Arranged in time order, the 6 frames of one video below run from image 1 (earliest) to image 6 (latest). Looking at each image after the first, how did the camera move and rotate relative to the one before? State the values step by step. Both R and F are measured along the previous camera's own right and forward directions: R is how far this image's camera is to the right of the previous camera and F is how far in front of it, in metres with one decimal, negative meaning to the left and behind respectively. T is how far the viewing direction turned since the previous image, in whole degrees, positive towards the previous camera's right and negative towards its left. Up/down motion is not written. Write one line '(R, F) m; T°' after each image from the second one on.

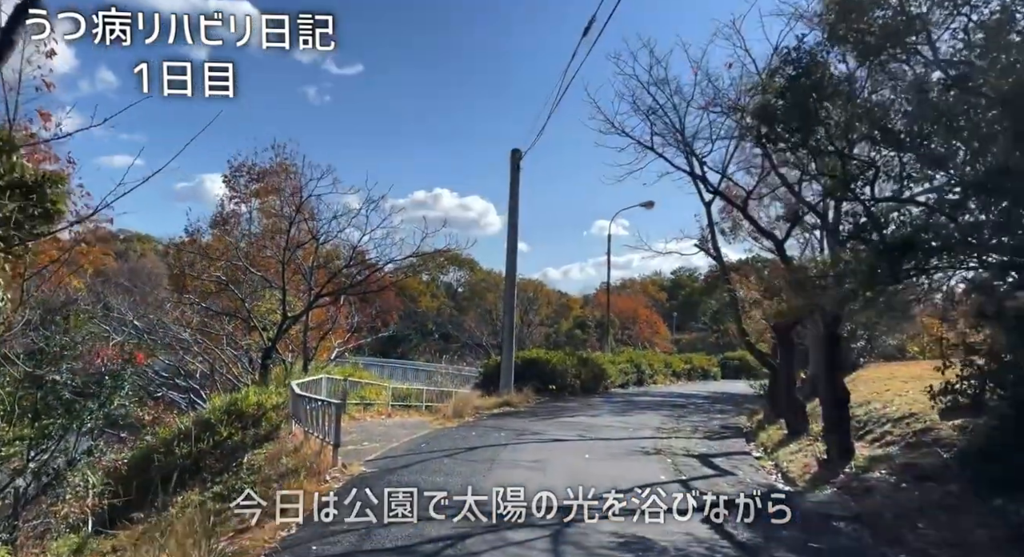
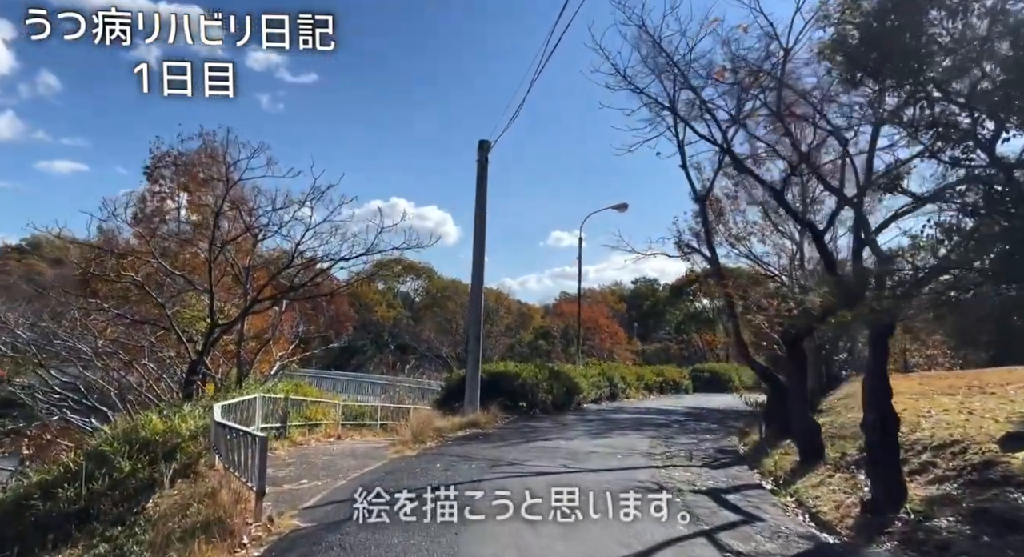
(-0.2, +1.8) m; +3°
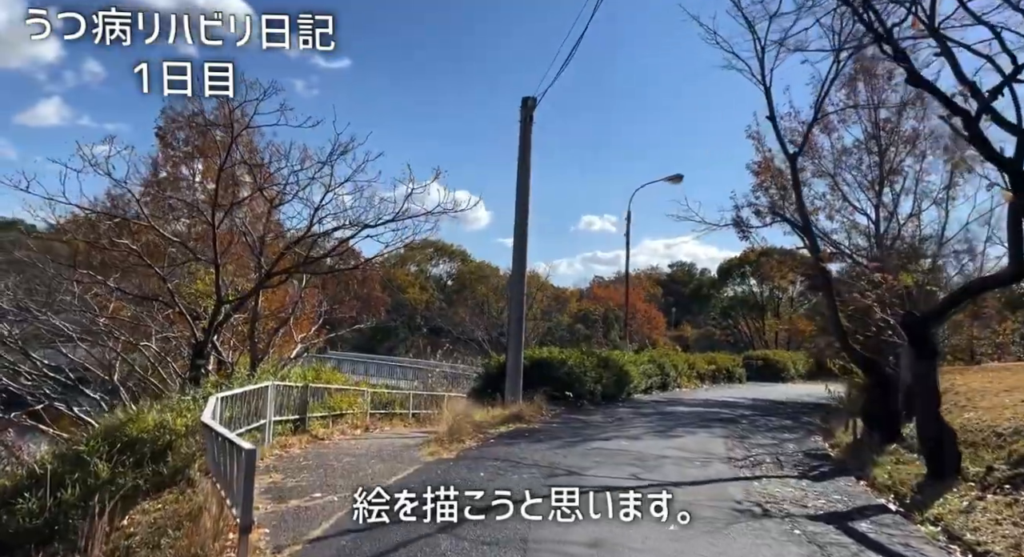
(-0.3, +1.9) m; -2°
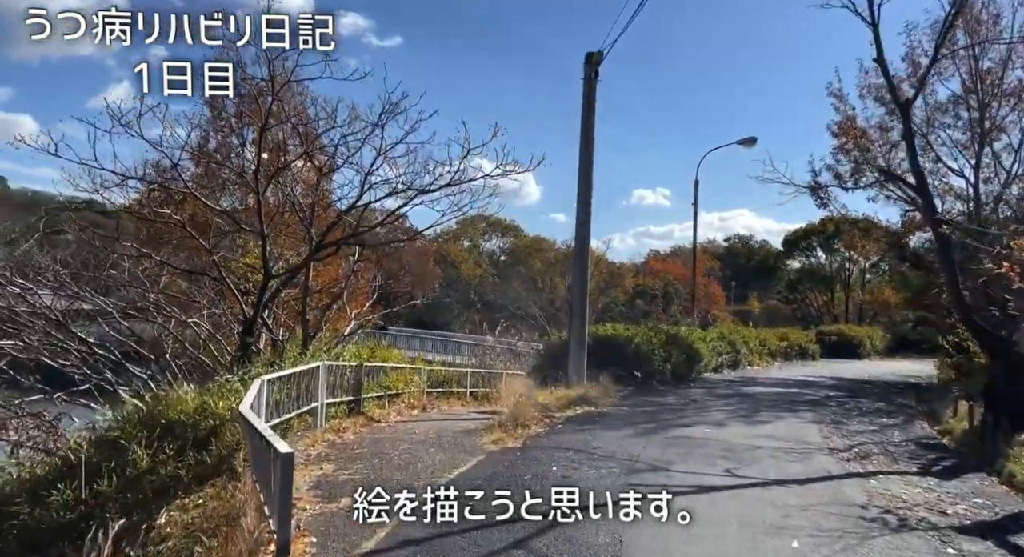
(-0.2, +1.0) m; -4°
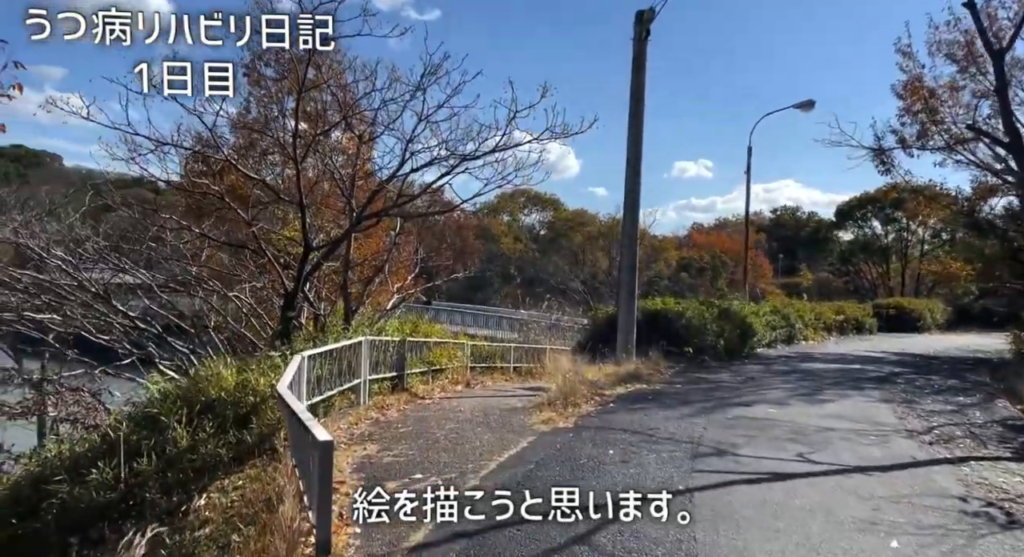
(-0.1, +0.5) m; -3°
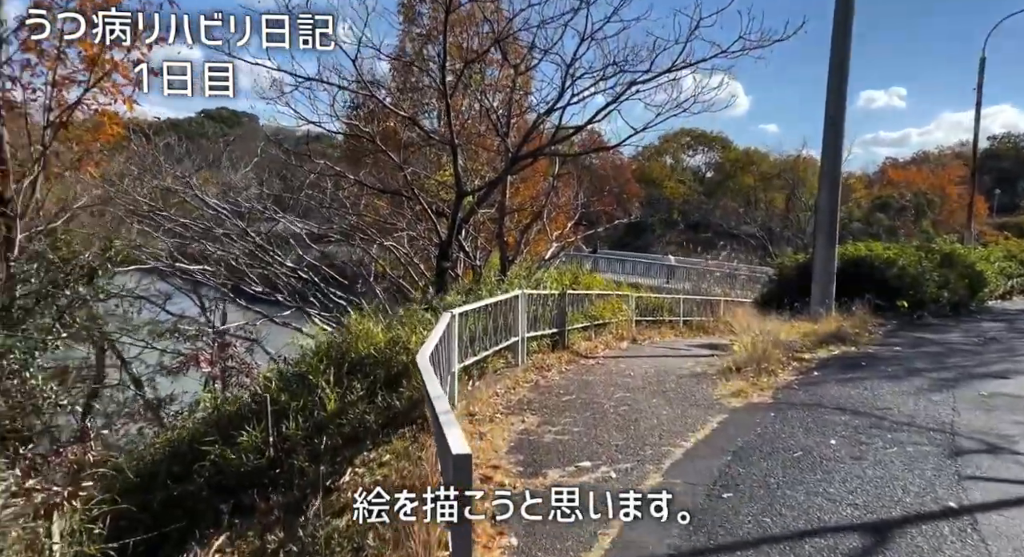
(-0.2, +1.4) m; -11°
